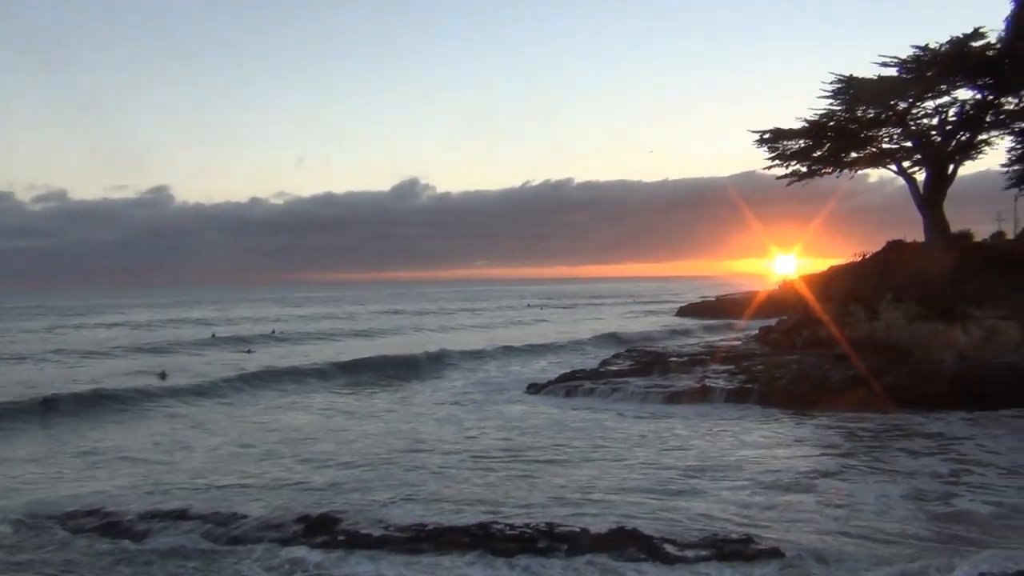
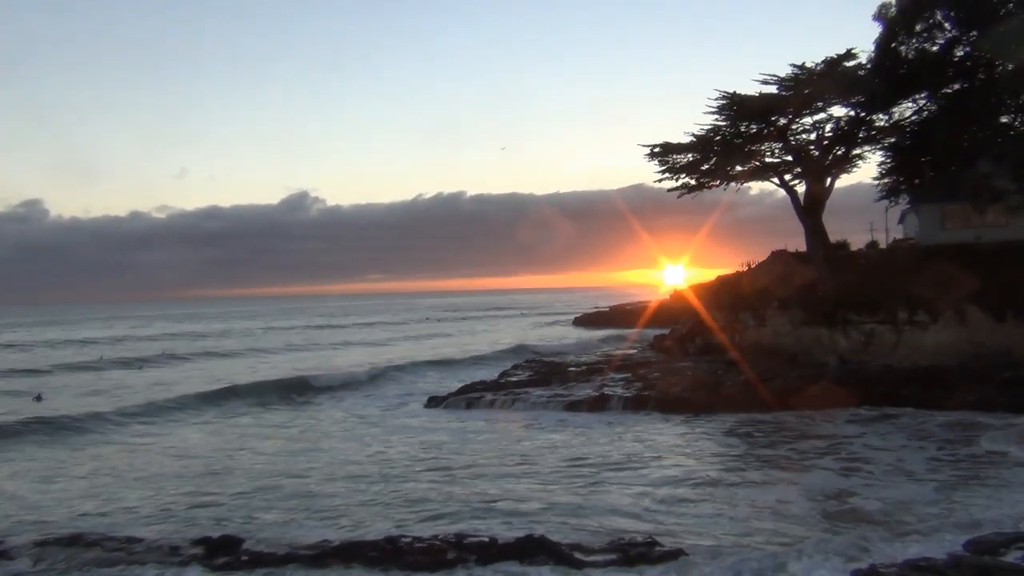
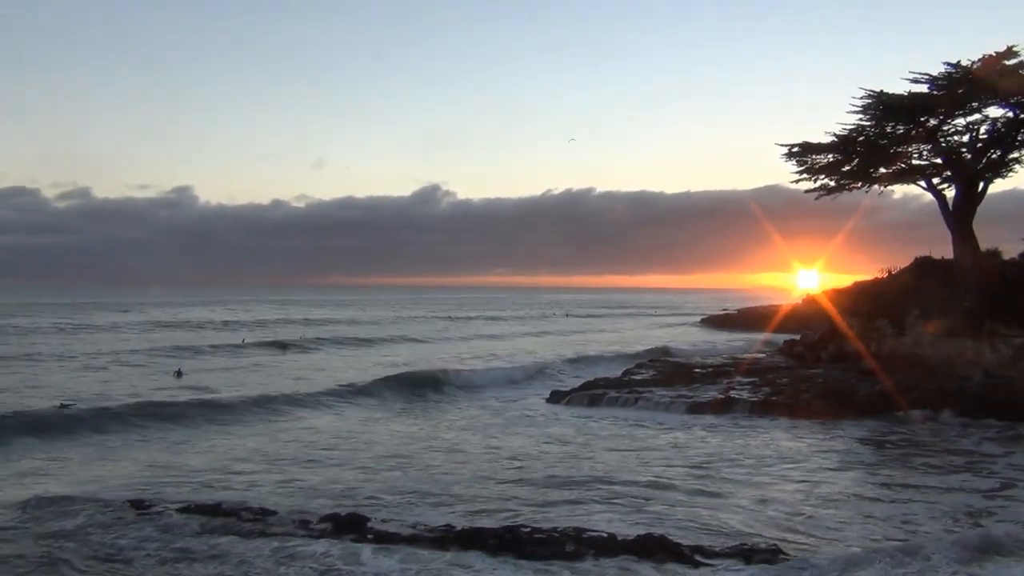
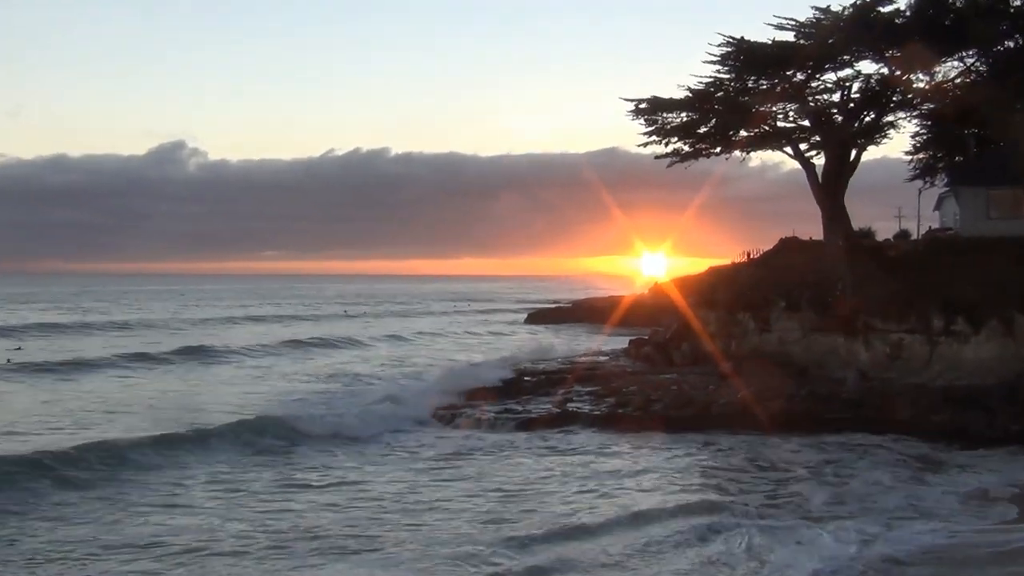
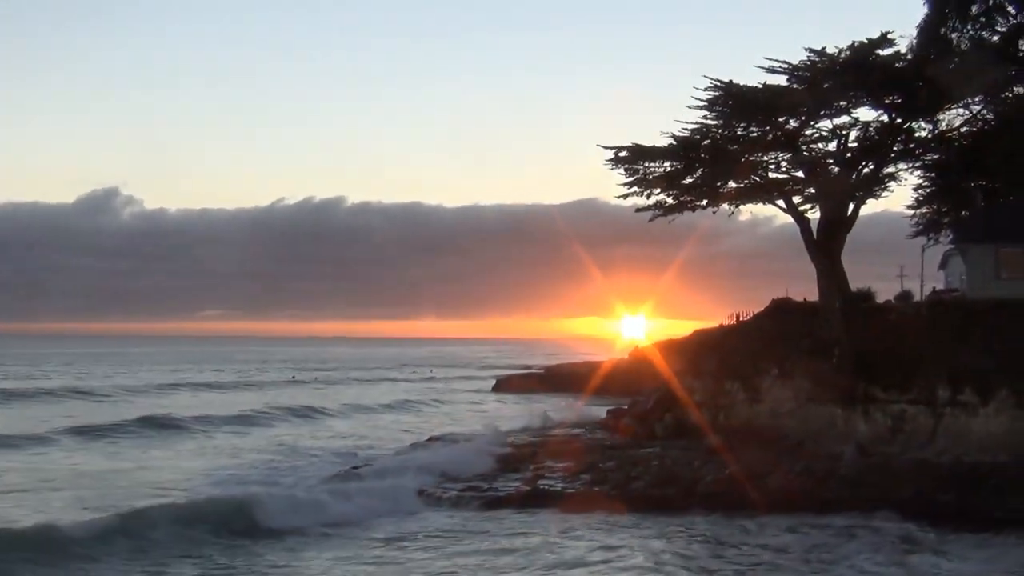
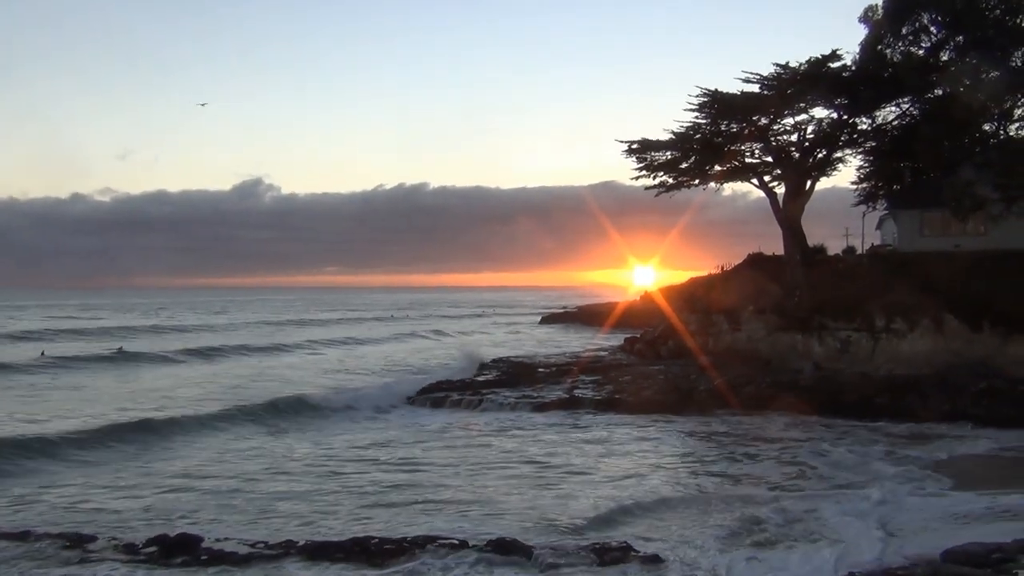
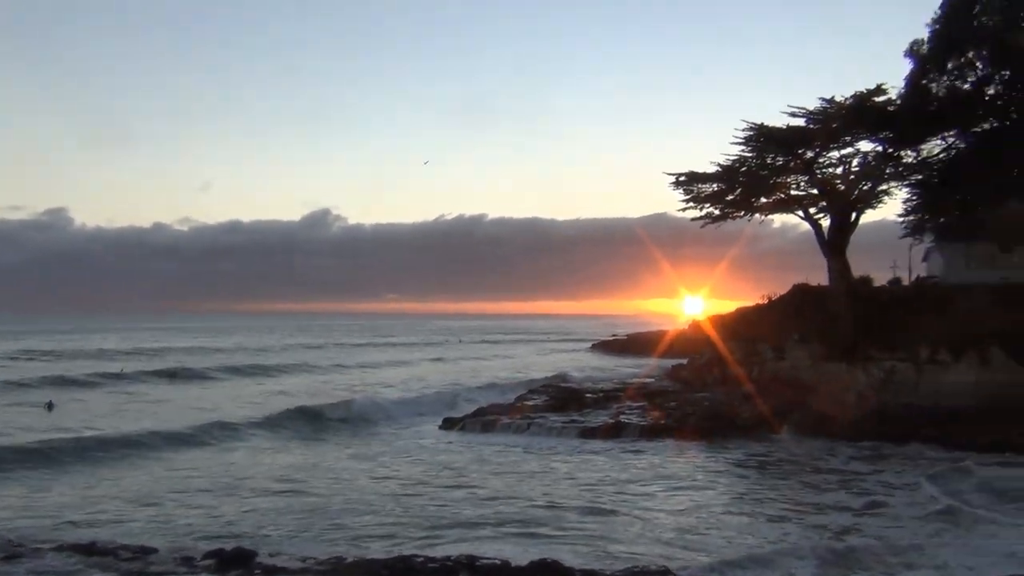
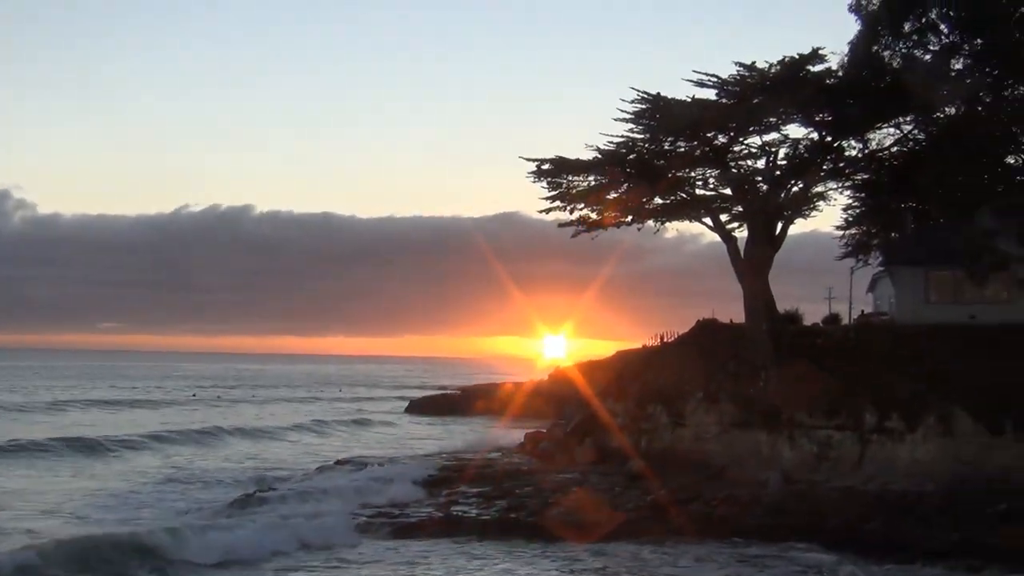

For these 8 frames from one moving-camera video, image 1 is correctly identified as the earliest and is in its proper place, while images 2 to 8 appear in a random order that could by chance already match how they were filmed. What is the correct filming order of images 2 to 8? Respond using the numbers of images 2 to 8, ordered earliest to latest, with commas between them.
2, 3, 7, 6, 4, 5, 8
